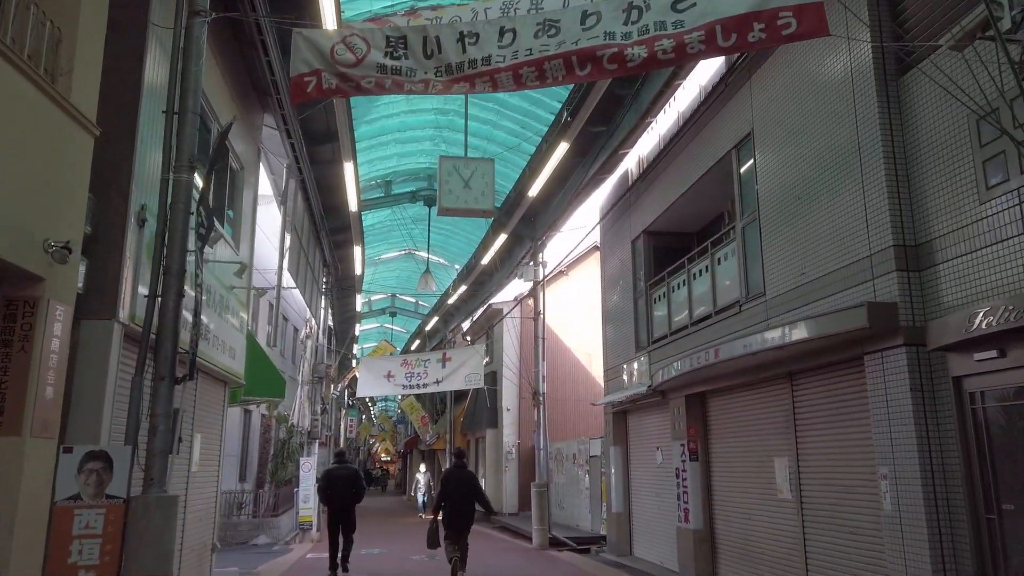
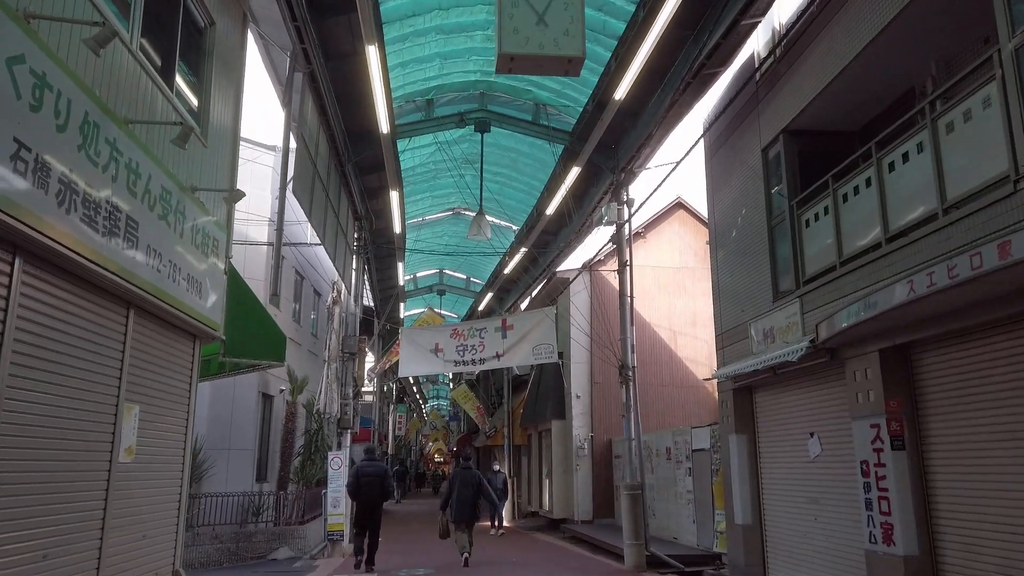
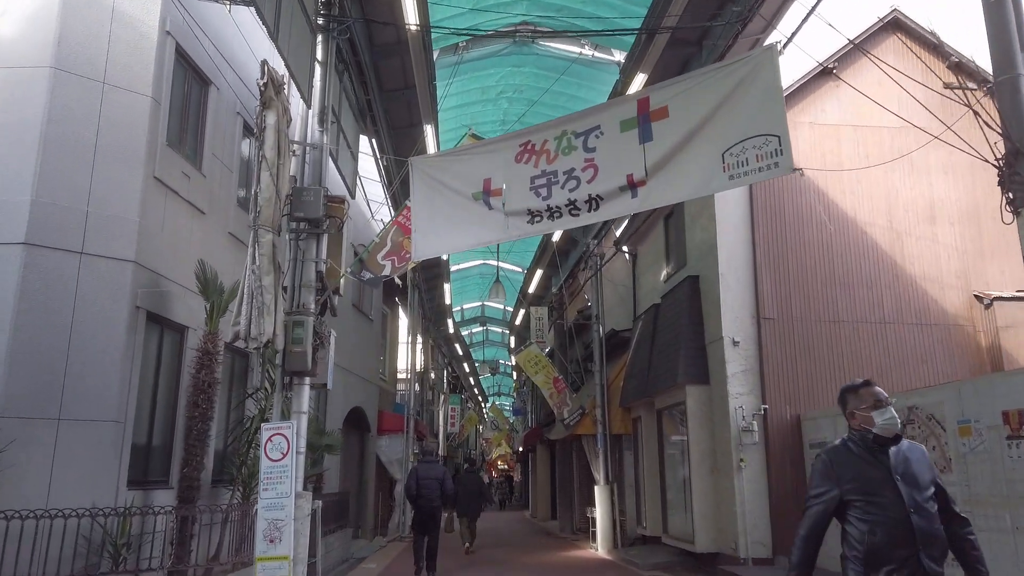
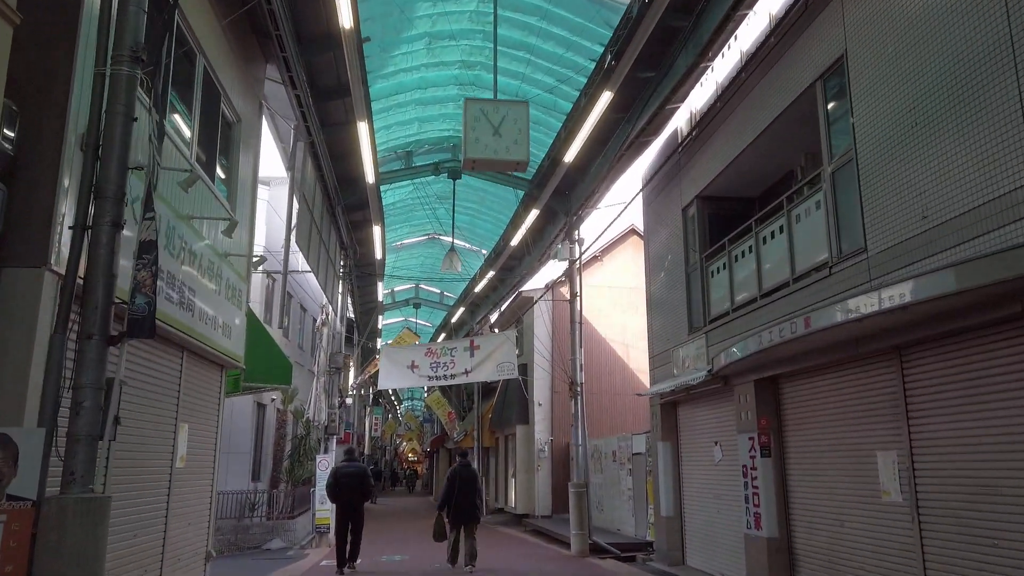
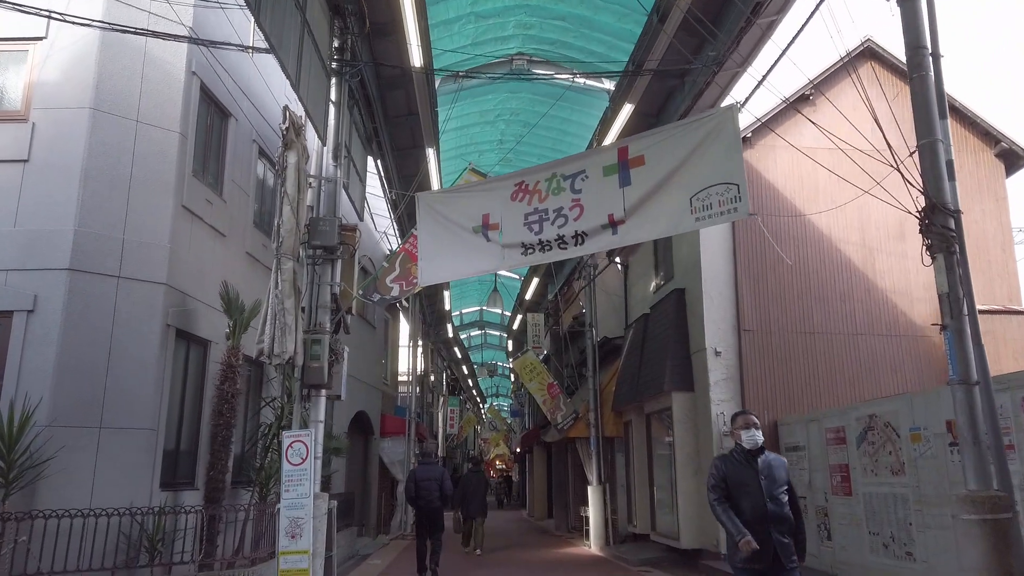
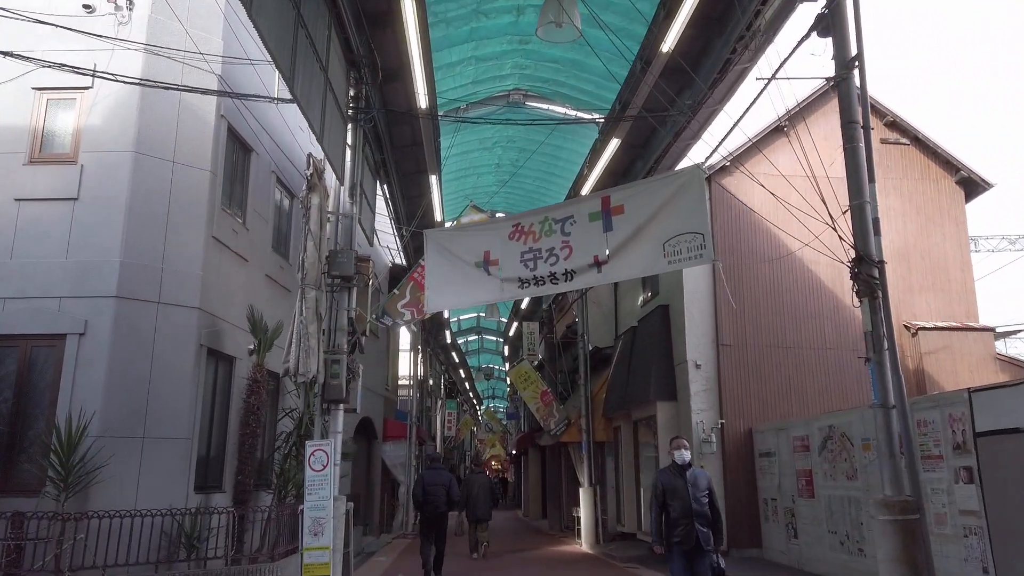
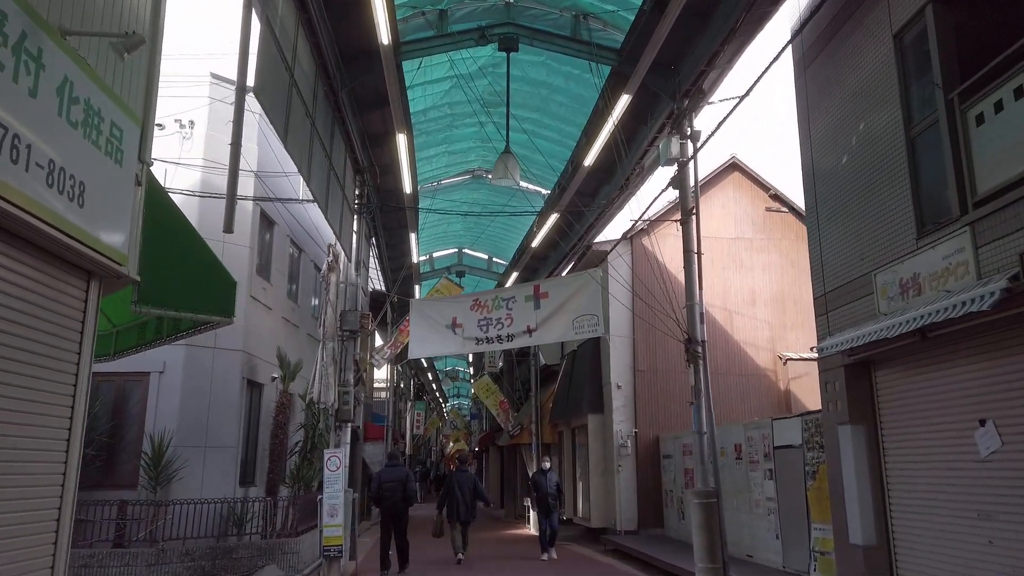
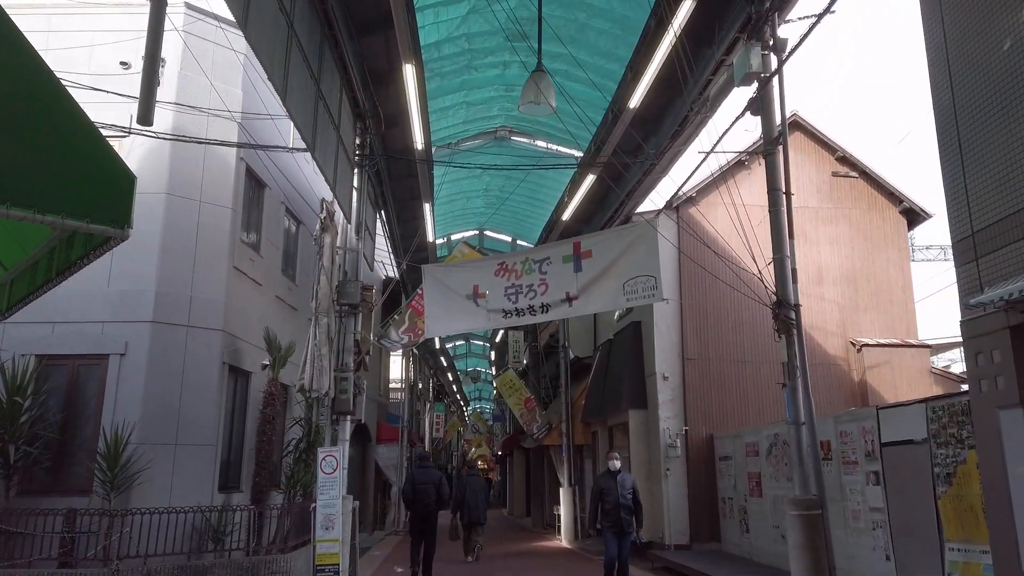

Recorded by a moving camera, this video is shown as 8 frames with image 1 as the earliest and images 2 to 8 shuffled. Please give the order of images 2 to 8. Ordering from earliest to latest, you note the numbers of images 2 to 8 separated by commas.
4, 2, 7, 8, 6, 5, 3
